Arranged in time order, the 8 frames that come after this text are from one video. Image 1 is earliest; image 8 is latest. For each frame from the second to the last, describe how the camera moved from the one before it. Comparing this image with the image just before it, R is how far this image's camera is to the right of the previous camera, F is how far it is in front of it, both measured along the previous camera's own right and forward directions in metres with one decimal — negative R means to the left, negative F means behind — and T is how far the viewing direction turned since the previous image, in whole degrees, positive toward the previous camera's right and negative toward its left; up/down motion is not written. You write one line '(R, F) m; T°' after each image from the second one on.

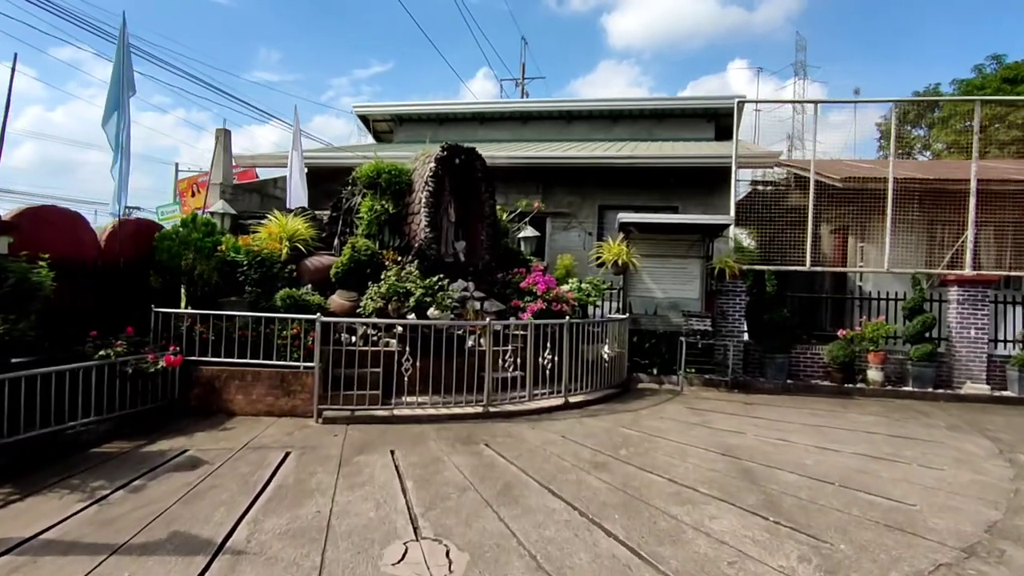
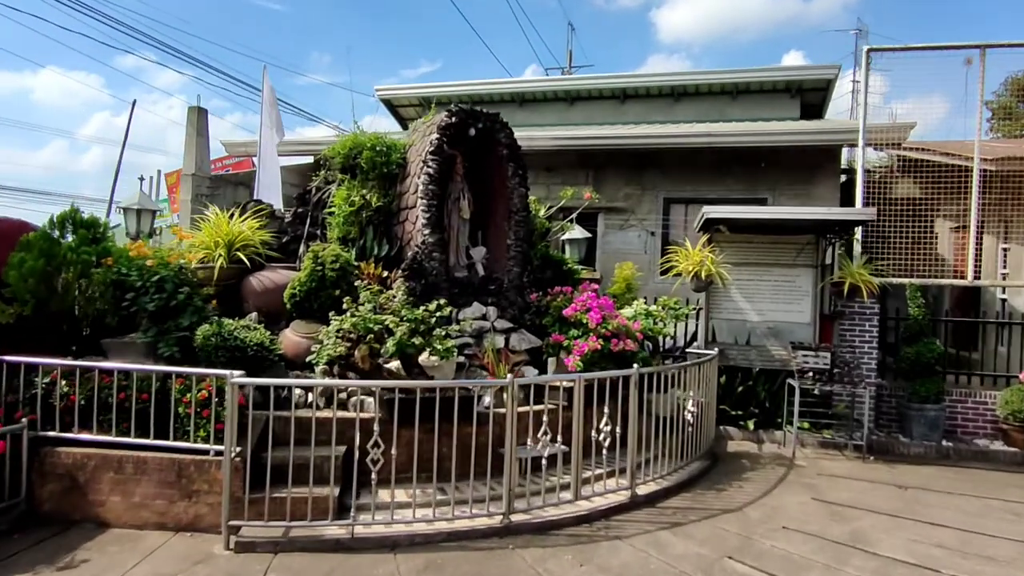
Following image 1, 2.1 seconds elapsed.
(+0.1, +3.0) m; -4°
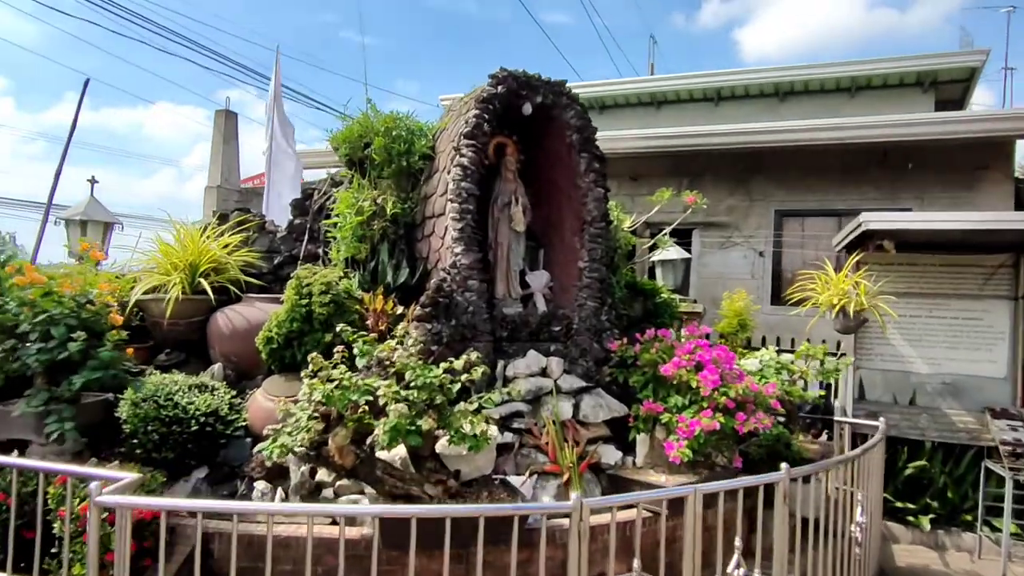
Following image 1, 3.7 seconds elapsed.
(0.0, +2.0) m; -7°
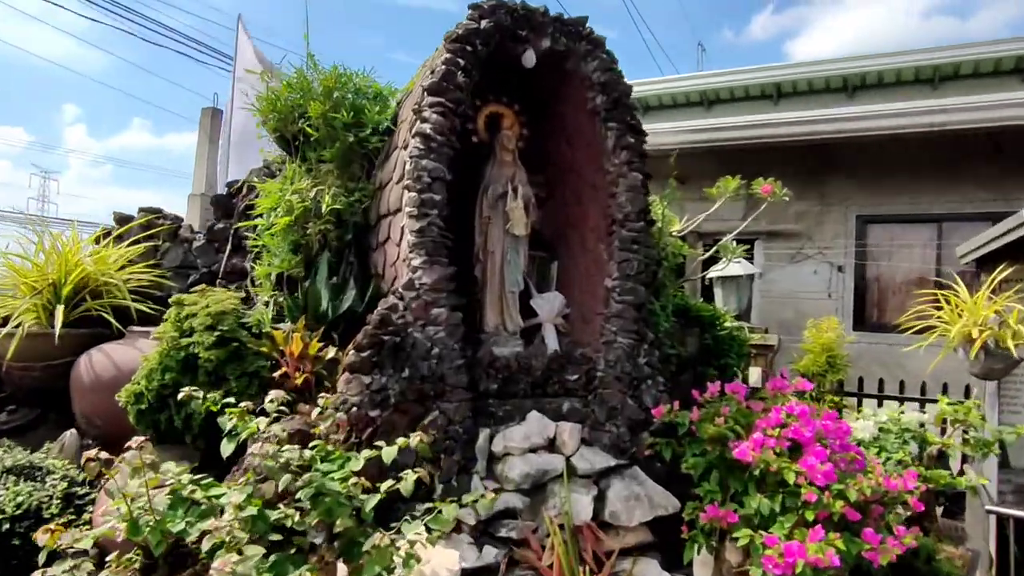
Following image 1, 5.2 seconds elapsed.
(+0.2, +1.5) m; -4°
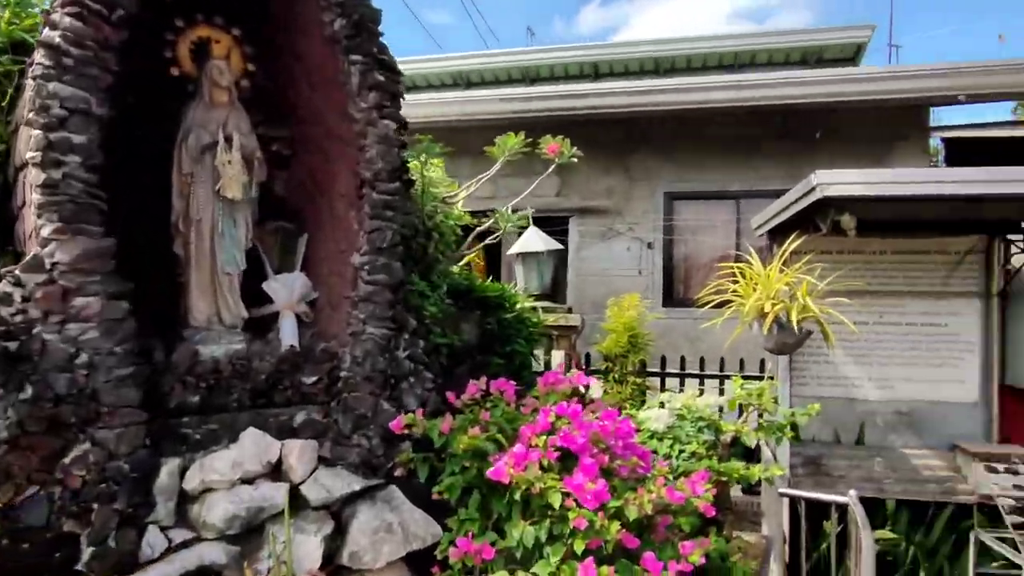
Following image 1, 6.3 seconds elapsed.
(+0.5, +0.6) m; +13°
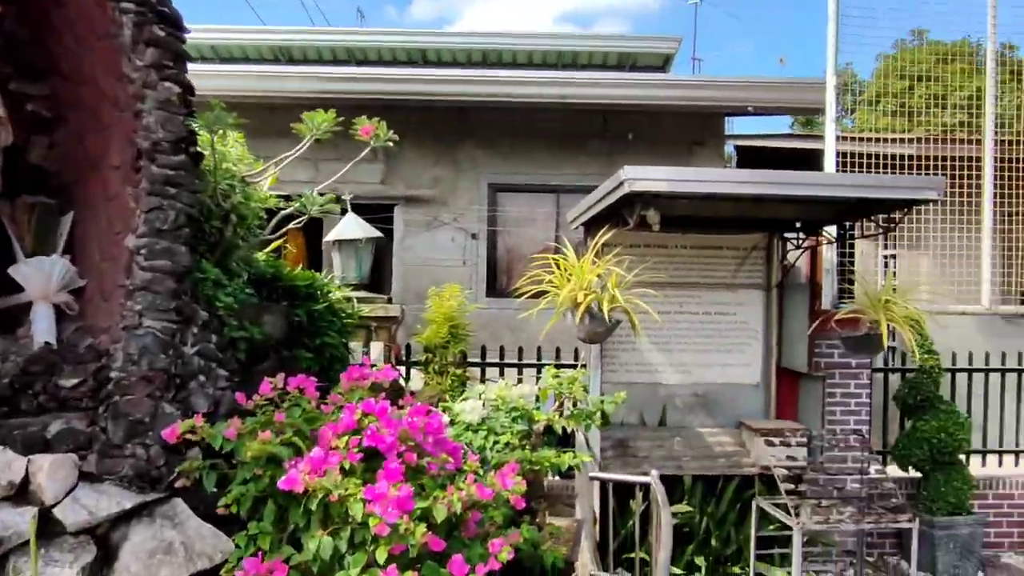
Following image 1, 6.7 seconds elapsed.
(+0.1, +0.1) m; +14°
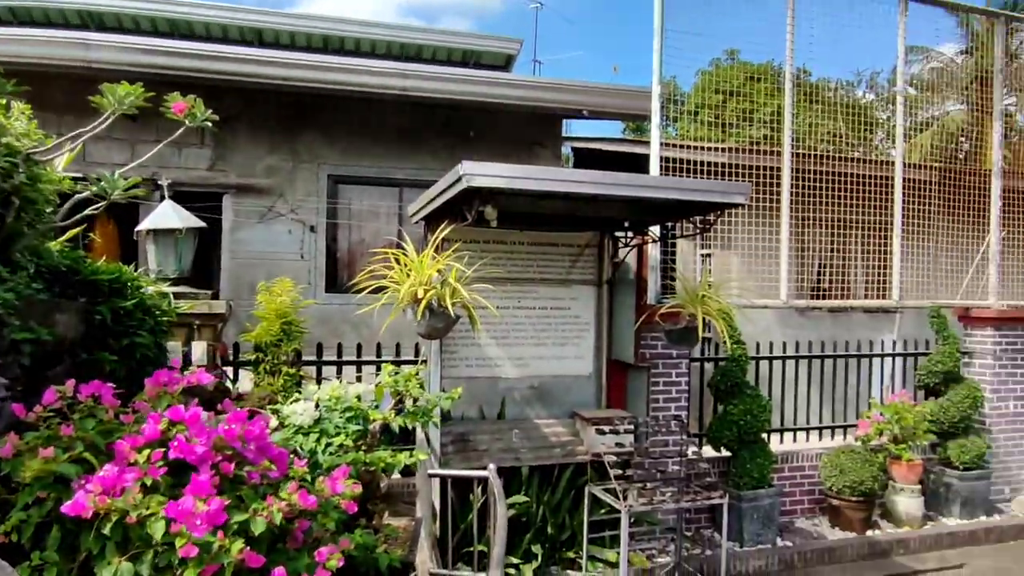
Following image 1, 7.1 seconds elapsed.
(0.0, 0.0) m; +13°
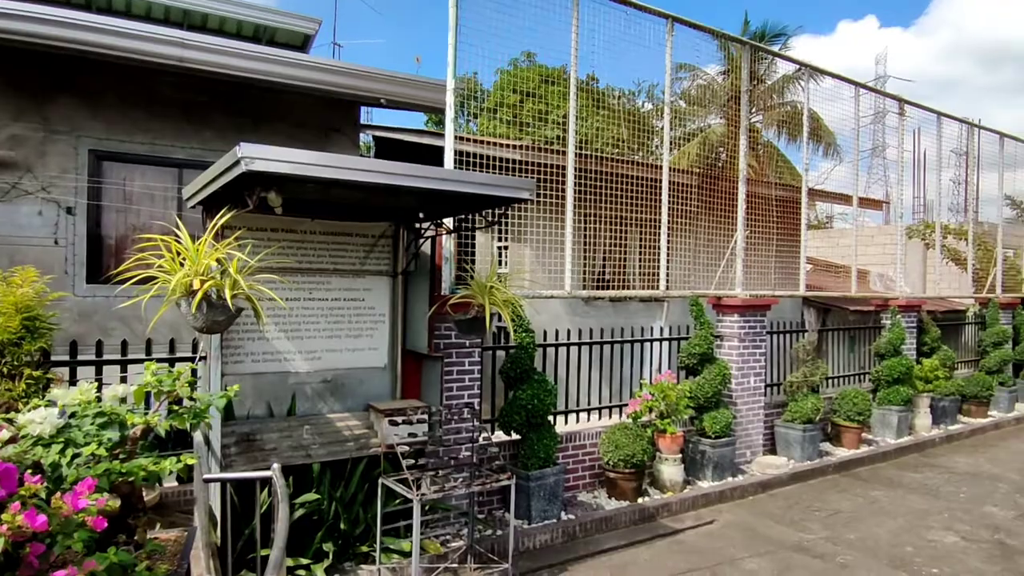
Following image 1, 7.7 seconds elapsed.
(+0.1, 0.0) m; +16°
